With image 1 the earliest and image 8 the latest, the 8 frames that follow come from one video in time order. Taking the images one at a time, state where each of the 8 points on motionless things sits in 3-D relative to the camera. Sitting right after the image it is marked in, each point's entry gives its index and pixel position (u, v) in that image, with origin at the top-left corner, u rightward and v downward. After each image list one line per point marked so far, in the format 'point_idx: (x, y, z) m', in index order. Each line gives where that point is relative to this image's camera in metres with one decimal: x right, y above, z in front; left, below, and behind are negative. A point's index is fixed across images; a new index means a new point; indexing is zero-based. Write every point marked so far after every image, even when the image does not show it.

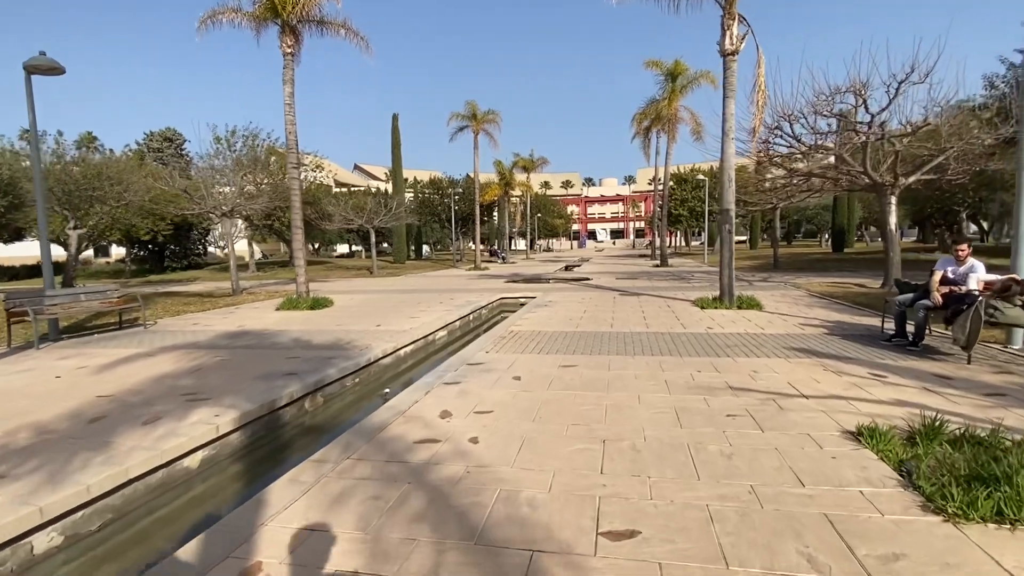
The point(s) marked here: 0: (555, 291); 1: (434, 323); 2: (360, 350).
0: (+1.4, -0.1, +17.9) m
1: (-1.7, -0.7, +11.8) m
2: (-2.5, -1.0, +8.9) m
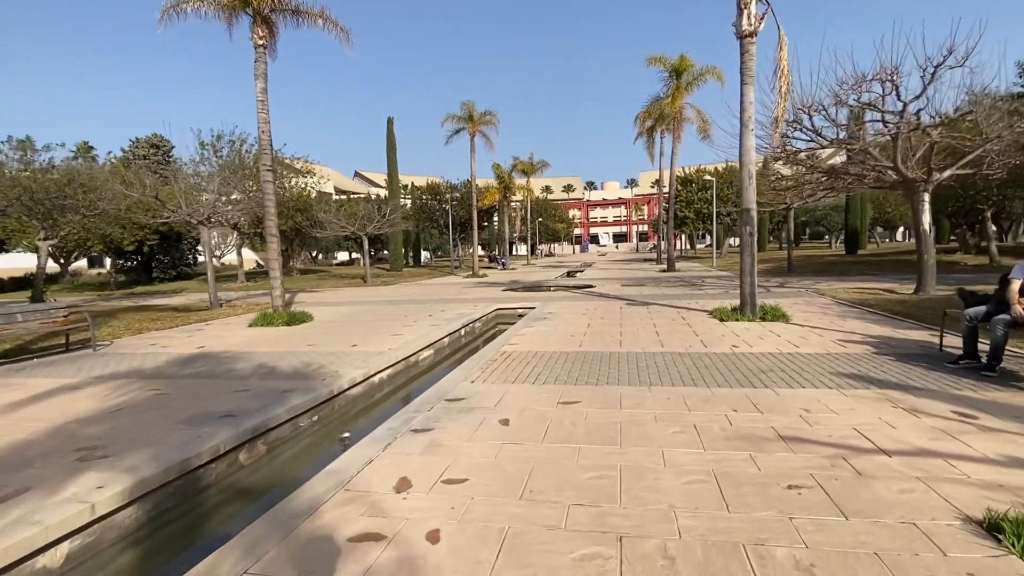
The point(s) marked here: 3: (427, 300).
0: (+1.3, -0.4, +16.6) m
1: (-1.8, -1.0, +10.5) m
2: (-2.6, -1.3, +7.5) m
3: (-3.0, -0.4, +18.7) m
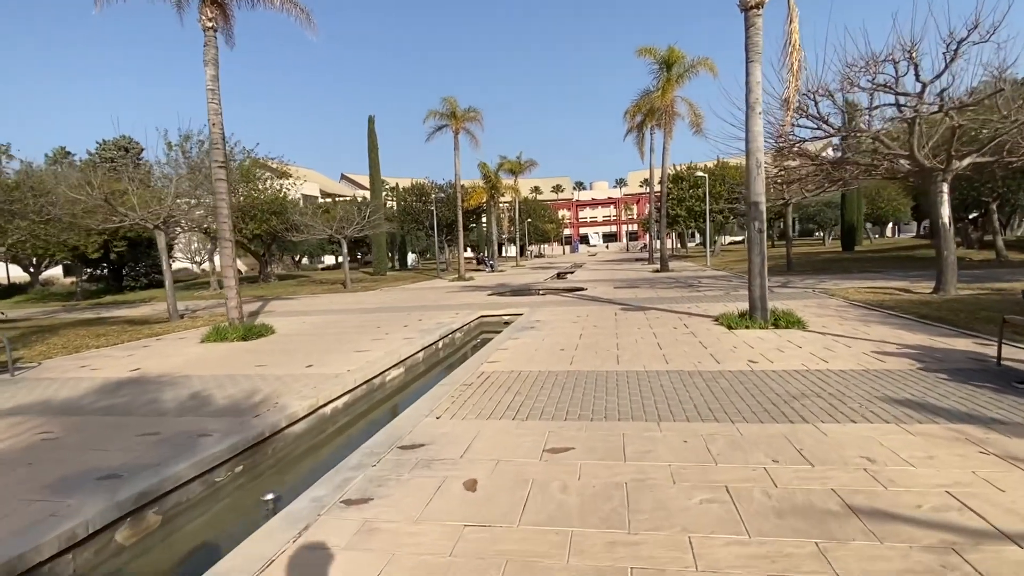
0: (+0.9, -0.5, +15.3) m
1: (-2.1, -1.2, +9.2) m
2: (-2.9, -1.4, +6.2) m
3: (-3.5, -0.6, +17.4) m
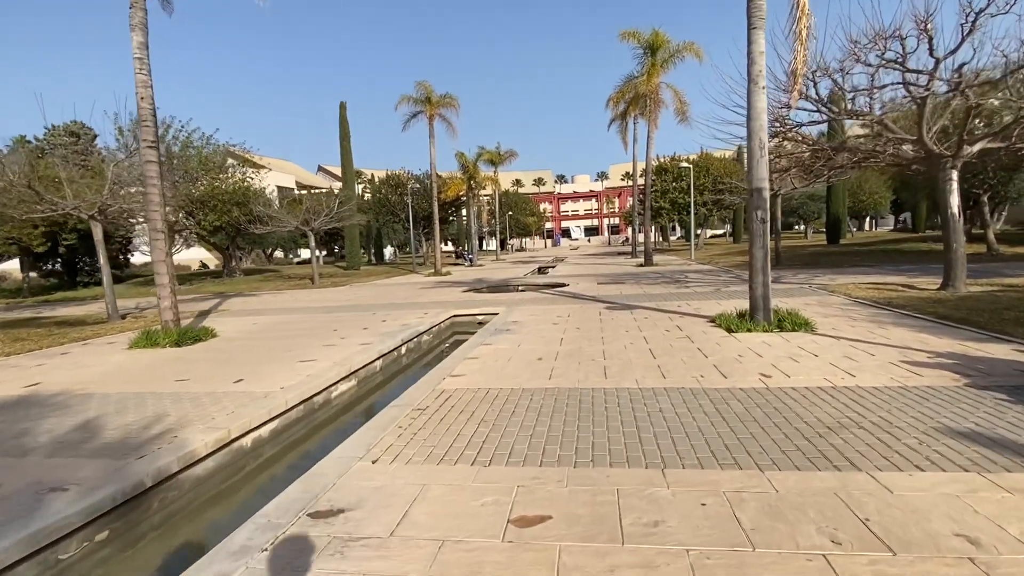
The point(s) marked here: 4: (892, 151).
0: (+0.2, -0.4, +14.0) m
1: (-2.6, -1.2, +7.8) m
2: (-3.2, -1.5, +4.8) m
3: (-4.2, -0.5, +16.0) m
4: (+9.2, +3.3, +13.1) m
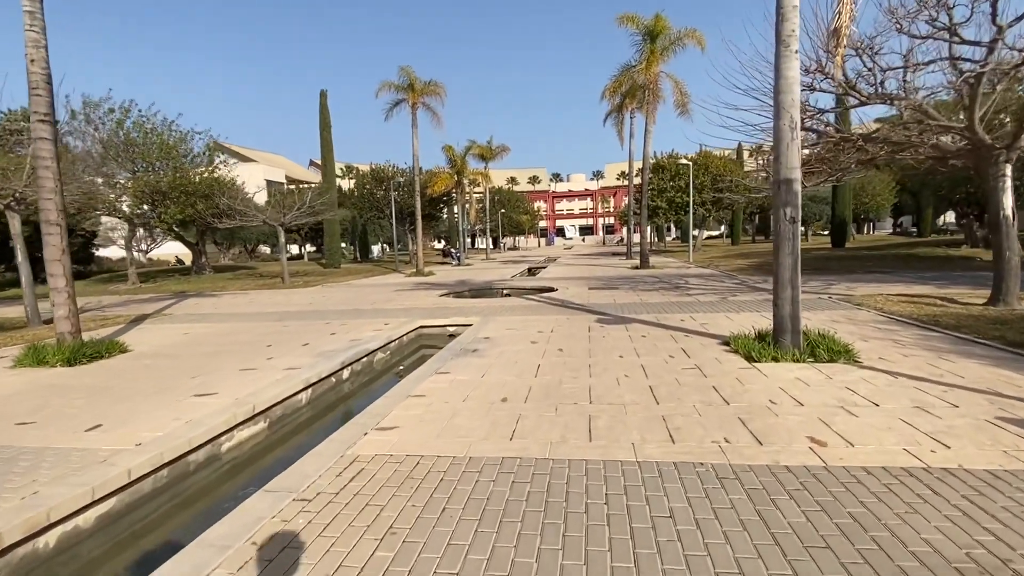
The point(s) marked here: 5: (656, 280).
0: (-0.3, -0.6, +12.2) m
1: (-3.1, -1.3, +5.9) m
2: (-3.7, -1.6, +2.9) m
3: (-4.7, -0.6, +14.1) m
4: (+8.8, +3.1, +11.3) m
5: (+5.1, +0.3, +19.2) m
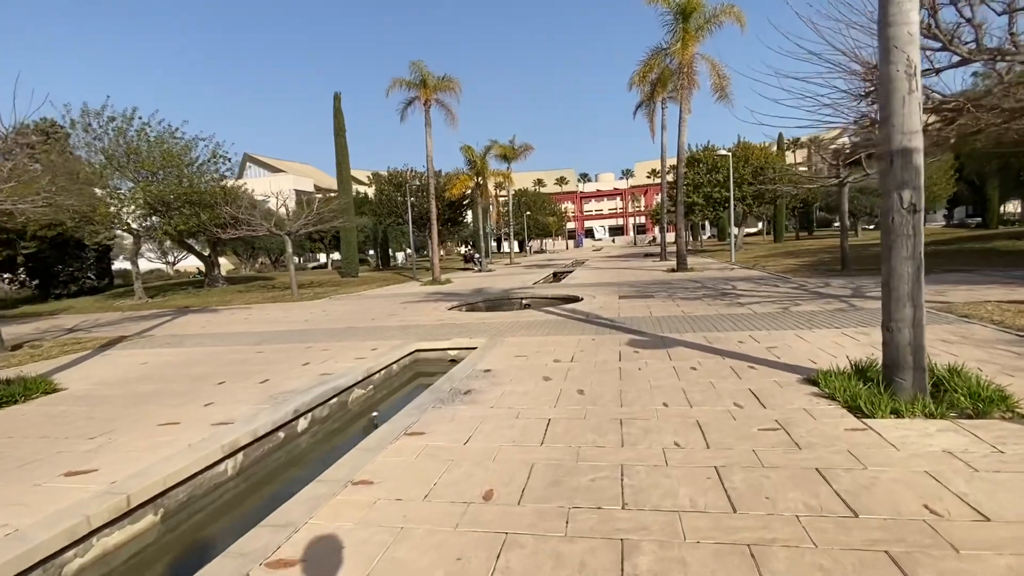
0: (0.0, -0.9, +10.2) m
1: (-3.1, -1.6, +4.1) m
2: (-3.9, -1.9, +1.2) m
3: (-4.3, -1.0, +12.3) m
4: (+8.9, +3.0, +8.8) m
5: (+5.8, +0.1, +16.9) m
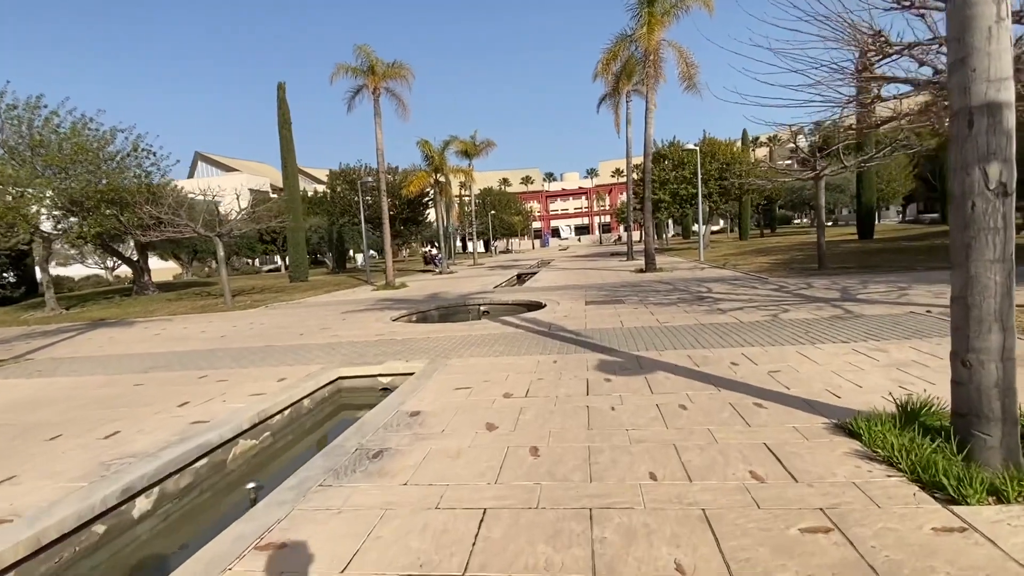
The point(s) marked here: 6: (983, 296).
0: (-0.9, -1.0, +8.5) m
1: (-3.6, -1.8, +2.2) m
2: (-4.2, -2.1, -0.8) m
3: (-5.3, -1.2, +10.4) m
4: (+8.1, +2.9, +7.6) m
5: (+4.5, 0.0, +15.5) m
6: (+3.0, 0.0, +3.4) m
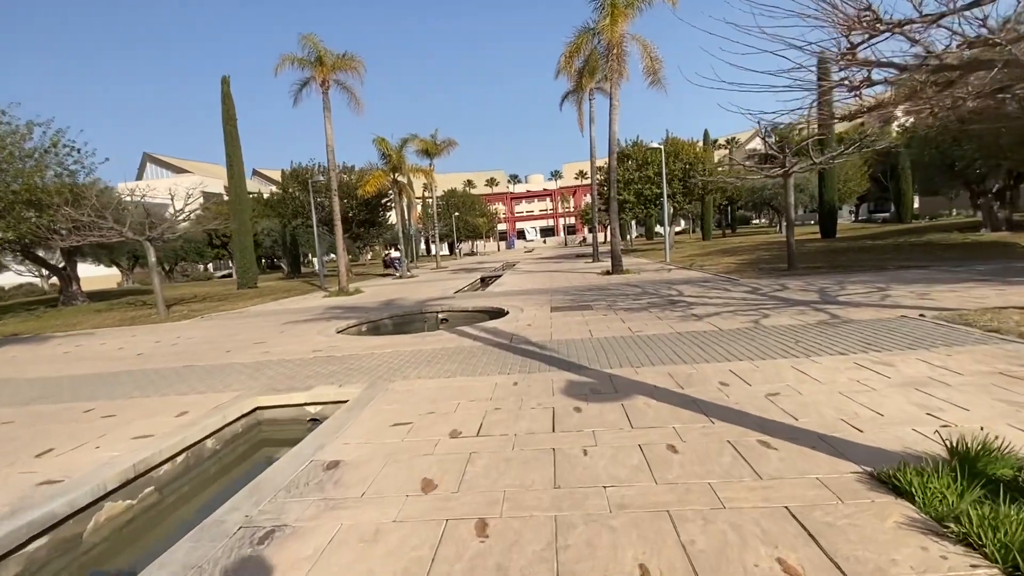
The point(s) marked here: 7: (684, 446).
0: (-1.5, -1.2, +7.3) m
1: (-3.8, -2.0, +0.9) m
2: (-4.2, -2.3, -2.1) m
3: (-6.0, -1.4, +8.9) m
4: (+7.4, +2.9, +7.0) m
5: (+3.4, -0.1, +14.7) m
6: (+2.7, -0.1, +2.4) m
7: (+1.3, -1.2, +4.1) m
